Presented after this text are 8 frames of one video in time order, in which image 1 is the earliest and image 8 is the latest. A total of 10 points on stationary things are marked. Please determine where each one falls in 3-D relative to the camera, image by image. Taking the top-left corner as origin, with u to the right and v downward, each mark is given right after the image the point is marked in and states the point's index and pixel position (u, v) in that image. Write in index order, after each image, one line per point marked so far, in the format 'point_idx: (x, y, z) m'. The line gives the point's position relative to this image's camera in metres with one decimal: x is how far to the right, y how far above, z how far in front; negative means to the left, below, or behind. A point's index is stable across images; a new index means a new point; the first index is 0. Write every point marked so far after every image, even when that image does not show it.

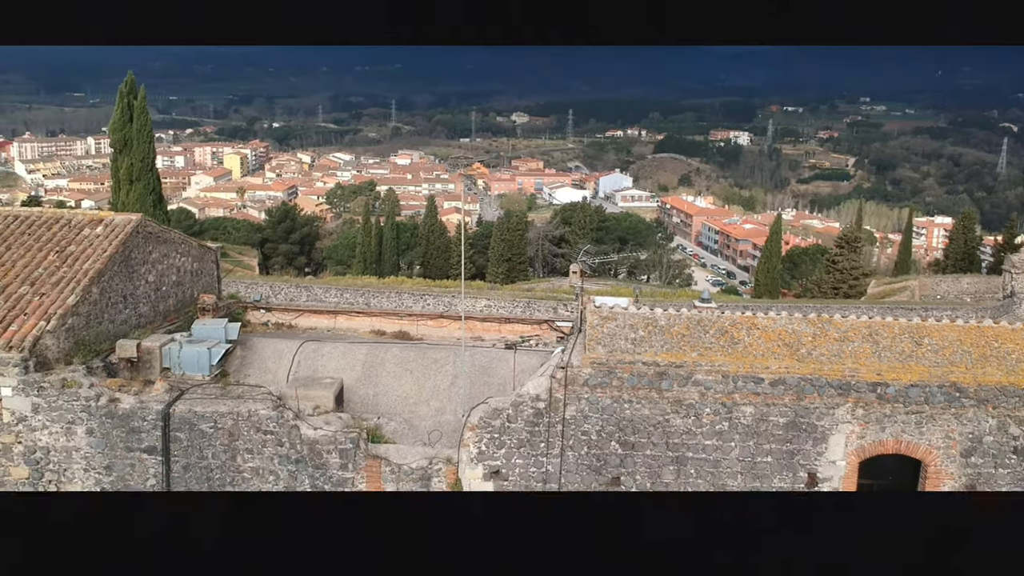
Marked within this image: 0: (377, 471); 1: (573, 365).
0: (-1.0, -1.3, +6.2) m
1: (+0.4, -0.5, +6.1) m
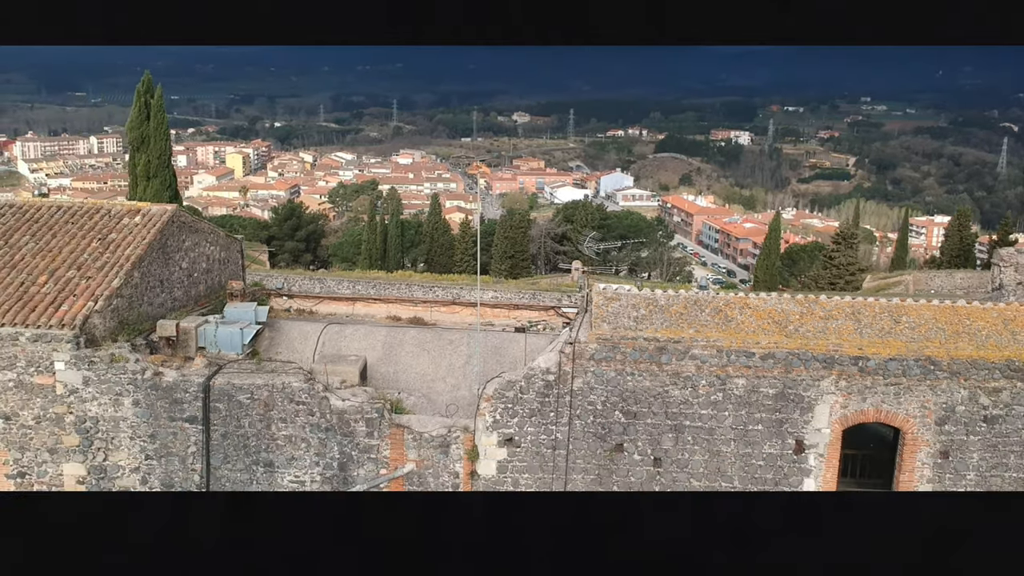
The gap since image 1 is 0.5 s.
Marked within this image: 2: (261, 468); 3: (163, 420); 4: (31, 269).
0: (-0.9, -1.2, +6.8) m
1: (+0.5, -0.4, +6.6) m
2: (-2.0, -1.4, +6.9) m
3: (-2.7, -1.0, +6.9) m
4: (-4.1, +0.2, +7.5) m
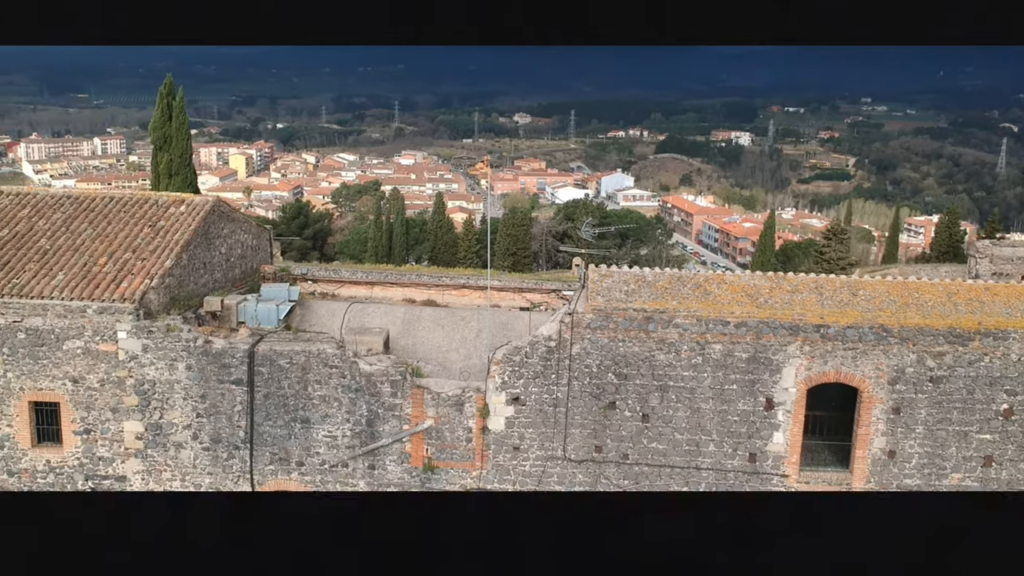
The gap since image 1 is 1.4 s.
0: (-0.8, -1.0, +7.8) m
1: (+0.6, -0.2, +7.6) m
2: (-1.9, -1.2, +7.9) m
3: (-2.7, -0.8, +7.9) m
4: (-4.1, +0.4, +8.5) m
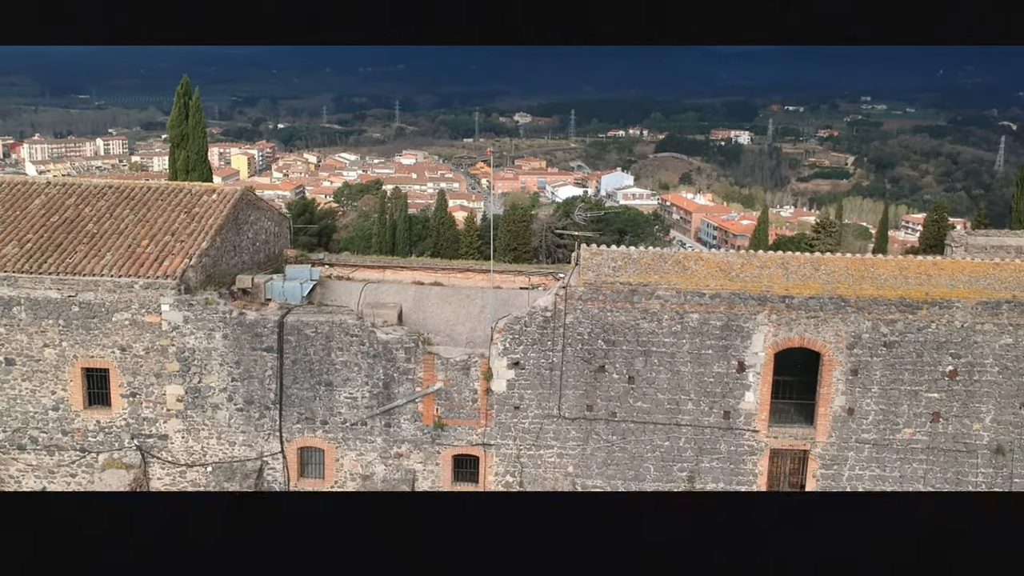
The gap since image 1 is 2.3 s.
0: (-0.8, -0.7, +8.7) m
1: (+0.6, 0.0, +8.6) m
2: (-1.9, -1.0, +8.8) m
3: (-2.7, -0.6, +8.8) m
4: (-4.1, +0.6, +9.5) m
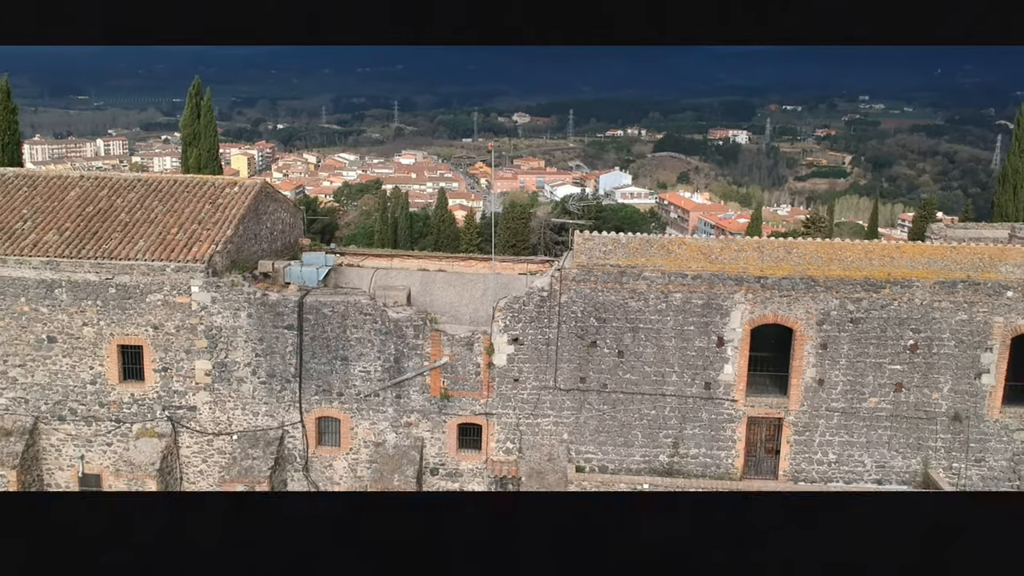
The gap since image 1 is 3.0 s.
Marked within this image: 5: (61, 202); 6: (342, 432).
0: (-0.8, -0.6, +9.6) m
1: (+0.6, +0.2, +9.4) m
2: (-1.9, -0.8, +9.7) m
3: (-2.7, -0.4, +9.7) m
4: (-4.1, +0.8, +10.3) m
5: (-5.5, +1.1, +10.7) m
6: (-1.9, -1.6, +9.8) m
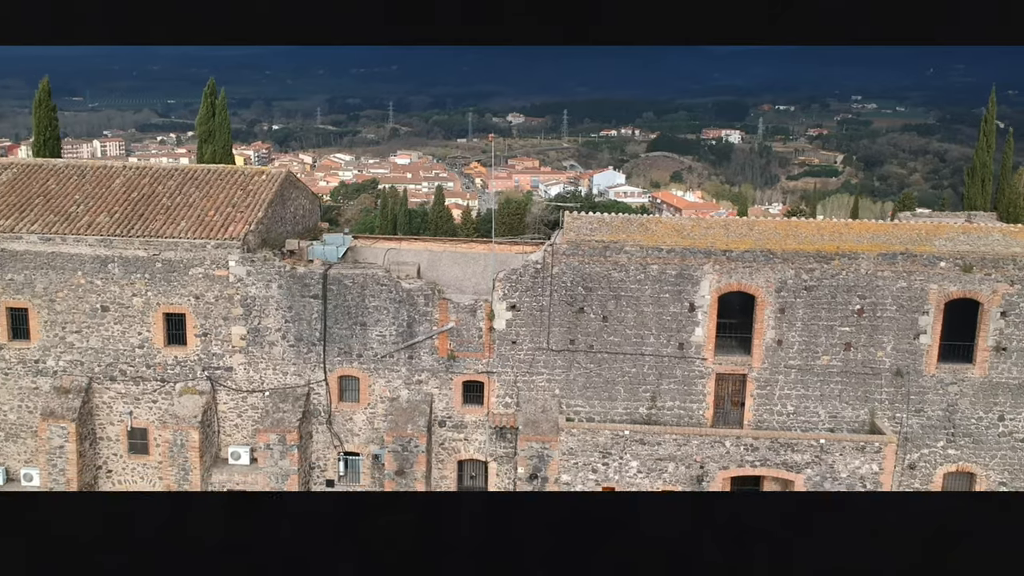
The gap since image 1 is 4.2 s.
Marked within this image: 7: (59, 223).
0: (-0.8, -0.2, +10.9) m
1: (+0.5, +0.6, +10.8) m
2: (-1.9, -0.5, +11.0) m
3: (-2.7, -0.1, +11.0) m
4: (-4.1, +1.1, +11.6) m
5: (-5.5, +1.4, +12.0) m
6: (-1.9, -1.3, +11.2) m
7: (-5.8, +0.8, +11.2) m
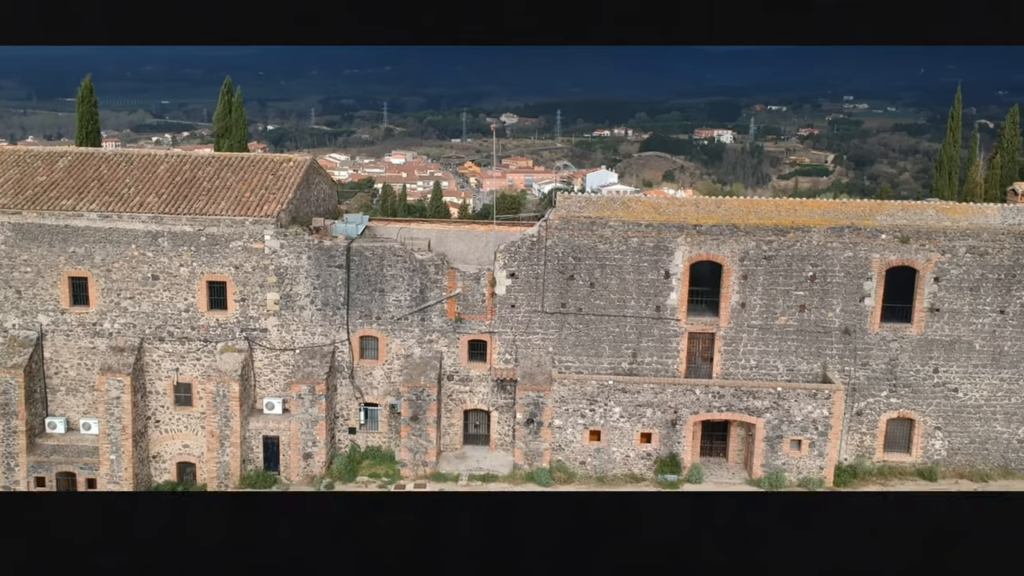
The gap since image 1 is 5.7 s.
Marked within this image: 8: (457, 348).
0: (-0.8, +0.2, +12.6) m
1: (+0.5, +1.0, +12.4) m
2: (-1.9, -0.1, +12.6) m
3: (-2.7, +0.3, +12.6) m
4: (-4.1, +1.5, +13.3) m
5: (-5.5, +1.8, +13.6) m
6: (-1.9, -0.9, +12.8) m
7: (-5.8, +1.2, +12.8) m
8: (-0.8, -0.9, +12.8) m
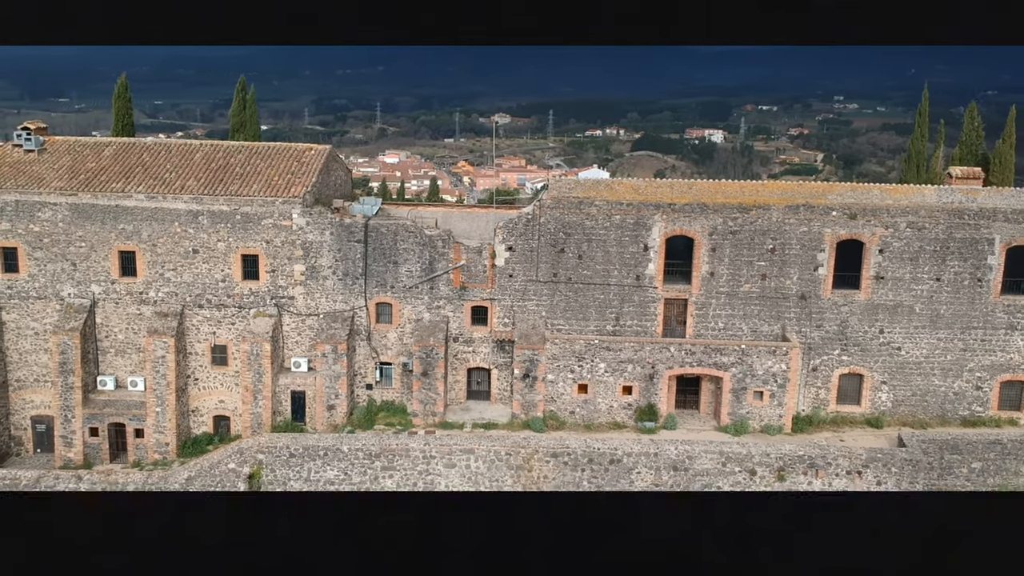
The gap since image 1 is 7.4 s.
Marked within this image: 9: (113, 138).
0: (-0.9, +0.6, +14.3) m
1: (+0.5, +1.4, +14.2) m
2: (-2.0, +0.4, +14.4) m
3: (-2.7, +0.8, +14.4) m
4: (-4.2, +1.9, +15.0) m
5: (-5.6, +2.2, +15.3) m
6: (-2.0, -0.4, +14.5) m
7: (-5.8, +1.7, +14.5) m
8: (-0.8, -0.4, +14.5) m
9: (-7.2, +2.7, +15.8) m
